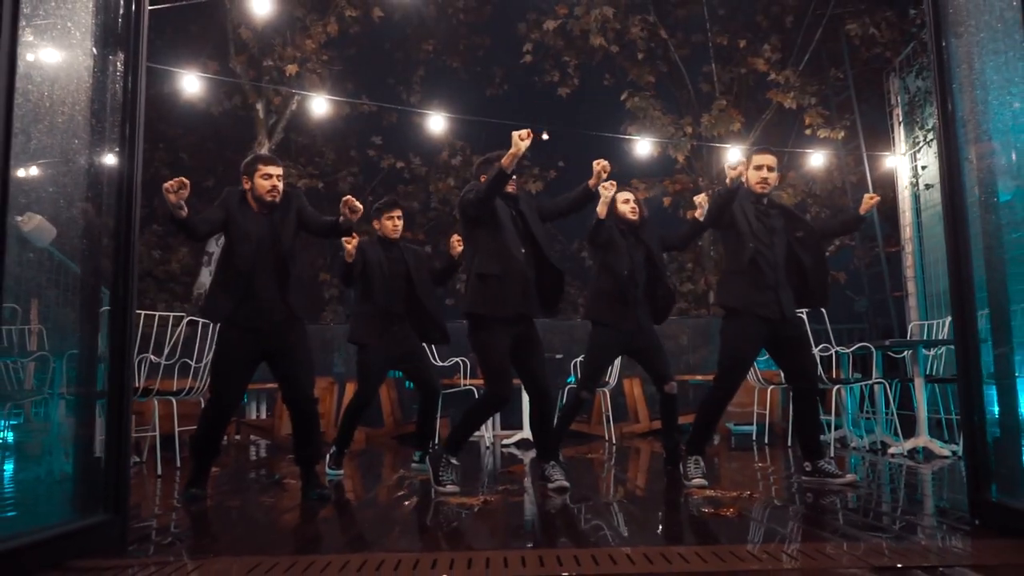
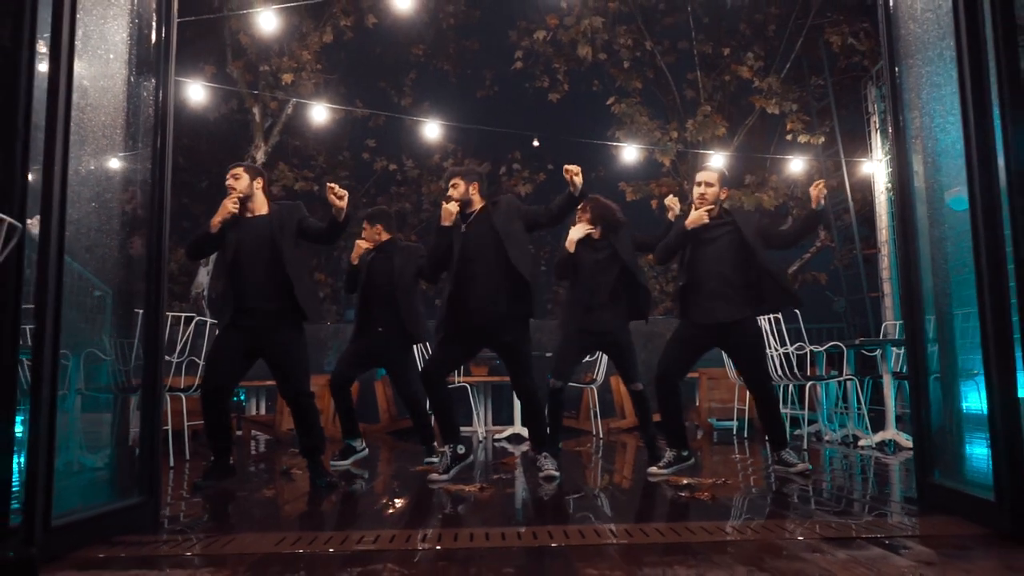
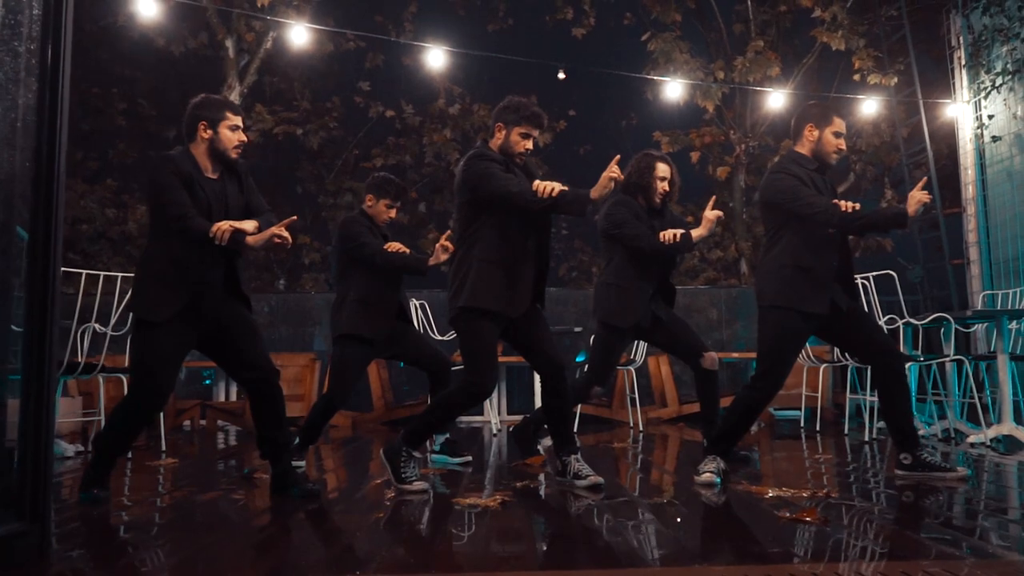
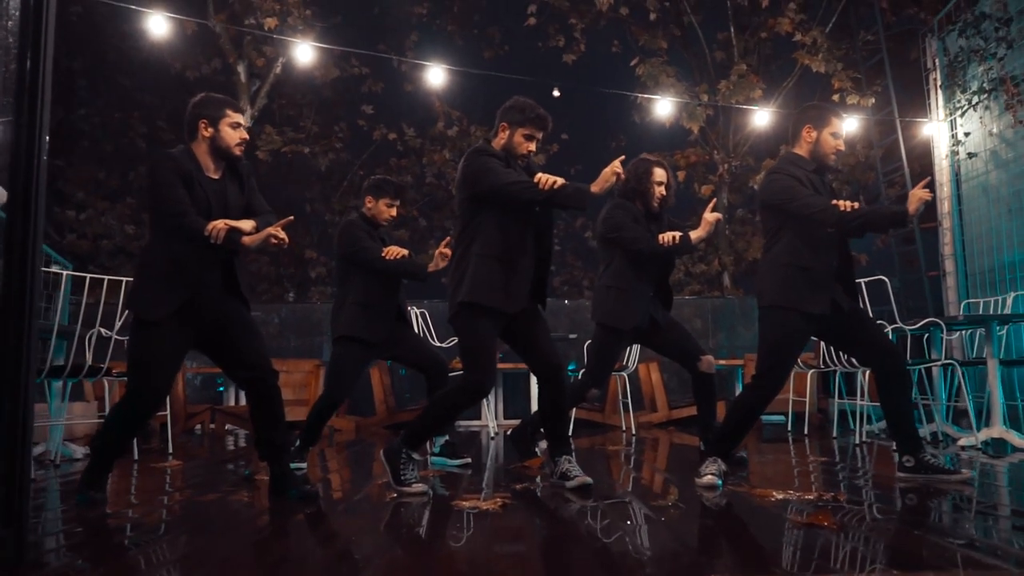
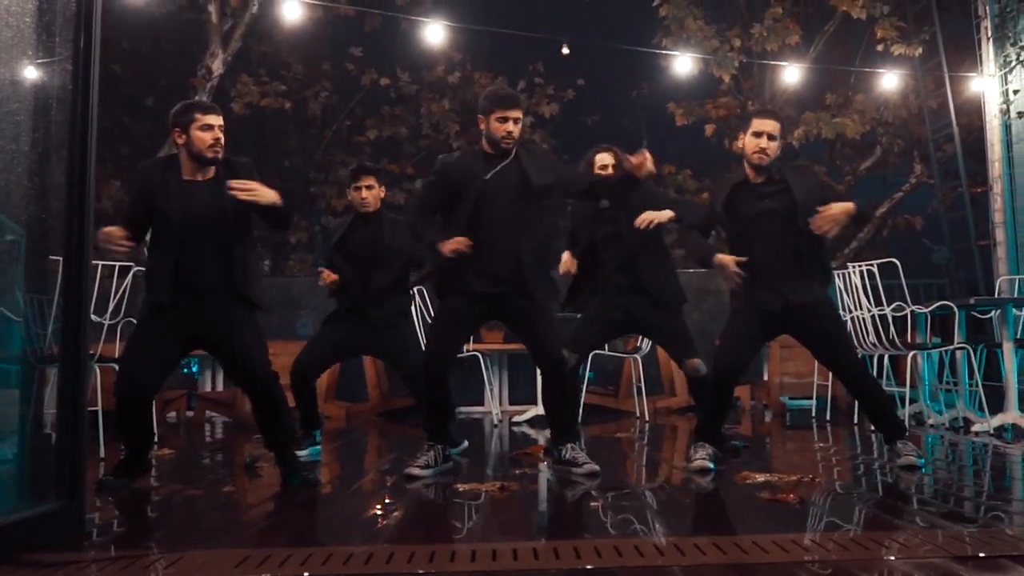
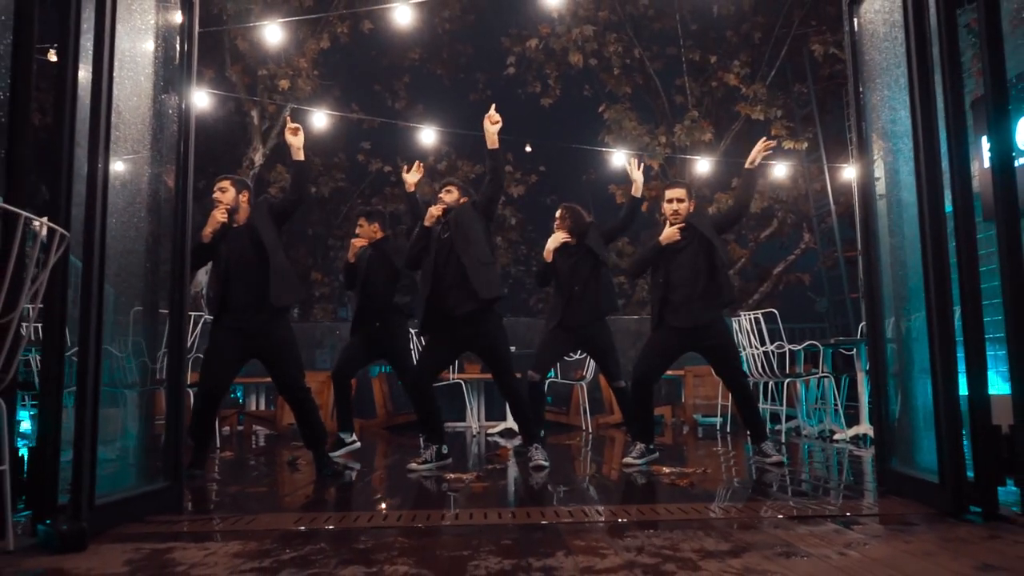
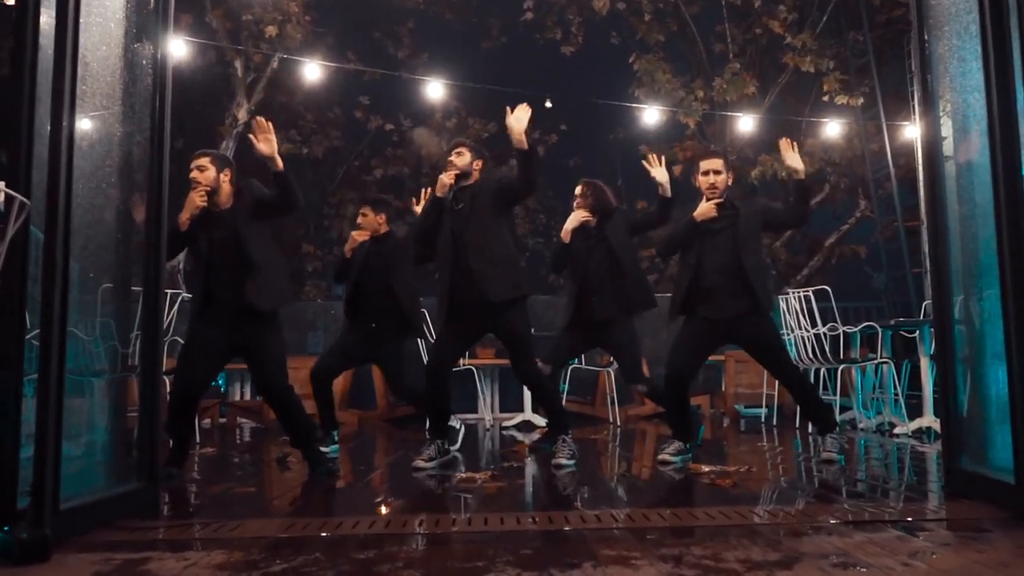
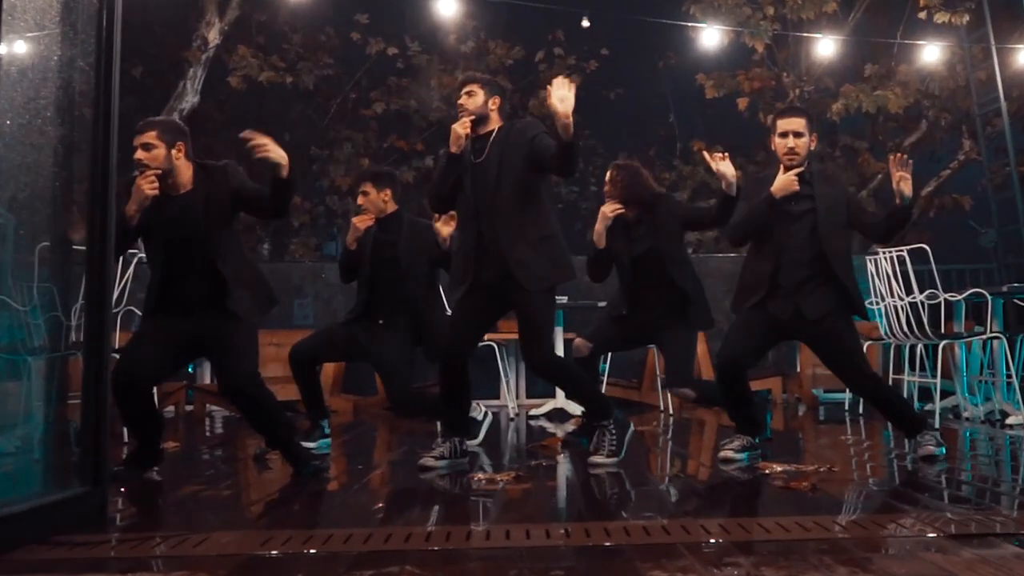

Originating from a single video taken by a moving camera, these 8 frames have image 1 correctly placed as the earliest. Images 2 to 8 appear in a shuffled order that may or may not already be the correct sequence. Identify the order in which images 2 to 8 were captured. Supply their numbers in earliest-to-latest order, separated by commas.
2, 6, 7, 8, 5, 3, 4
